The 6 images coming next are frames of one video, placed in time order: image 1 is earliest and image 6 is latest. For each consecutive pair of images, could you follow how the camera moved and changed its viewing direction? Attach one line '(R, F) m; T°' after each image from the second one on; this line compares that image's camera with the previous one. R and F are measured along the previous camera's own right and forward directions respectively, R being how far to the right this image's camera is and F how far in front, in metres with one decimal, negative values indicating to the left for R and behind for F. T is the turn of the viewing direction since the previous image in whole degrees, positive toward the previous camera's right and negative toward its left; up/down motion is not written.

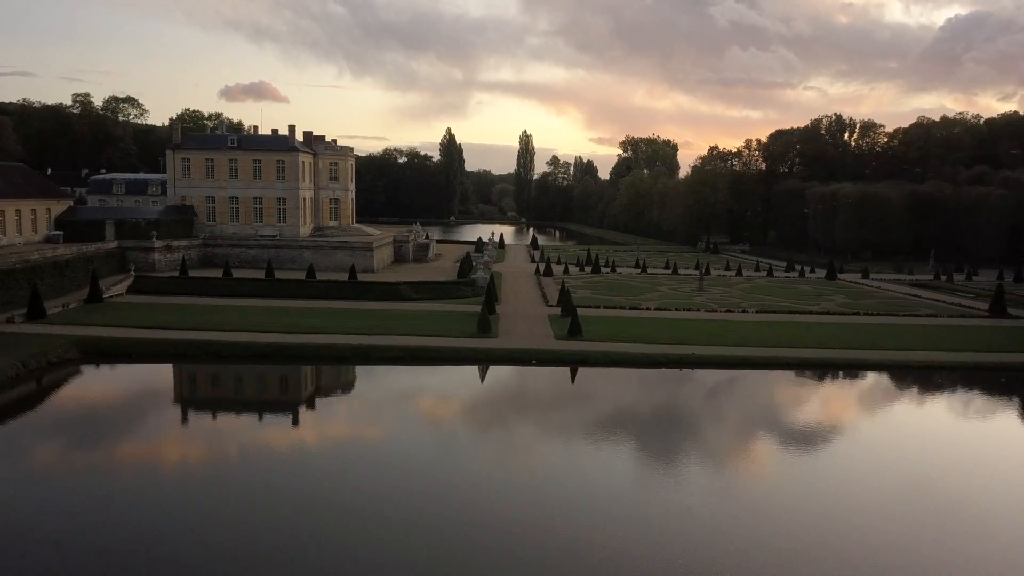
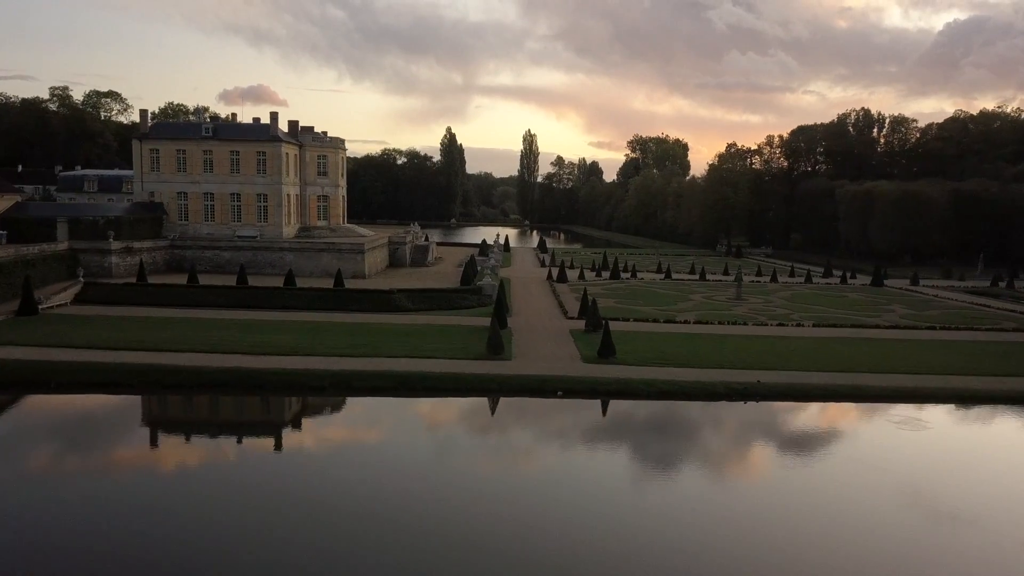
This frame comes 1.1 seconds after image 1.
(-0.5, +5.4) m; 0°
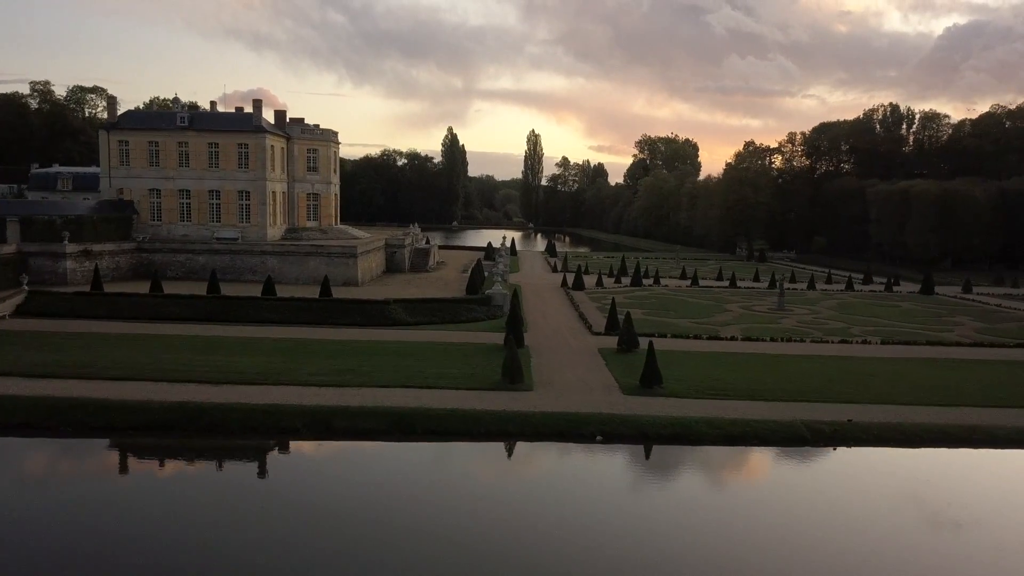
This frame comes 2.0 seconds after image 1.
(-0.5, +4.5) m; 0°
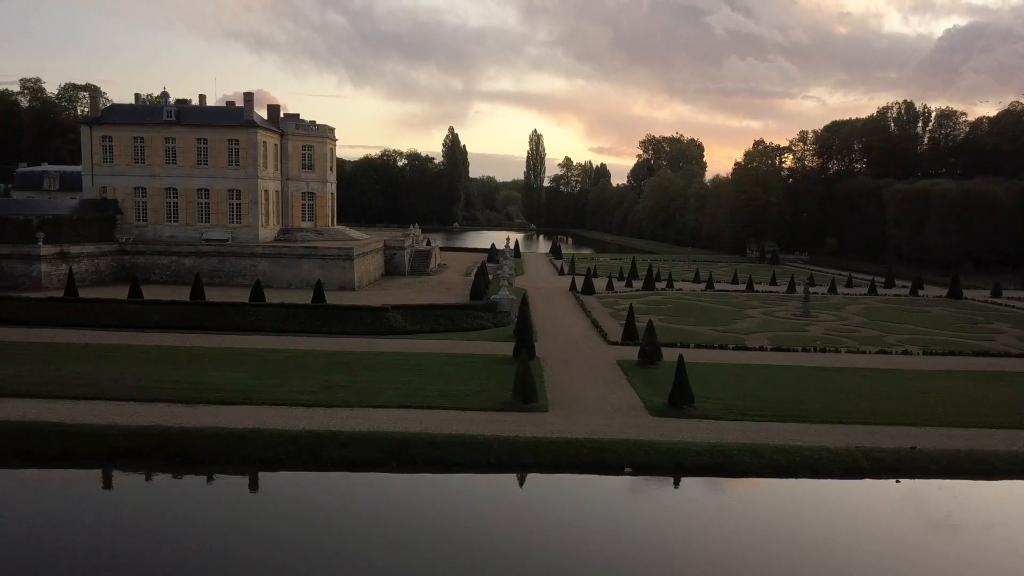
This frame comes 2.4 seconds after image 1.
(-0.2, +2.1) m; 0°
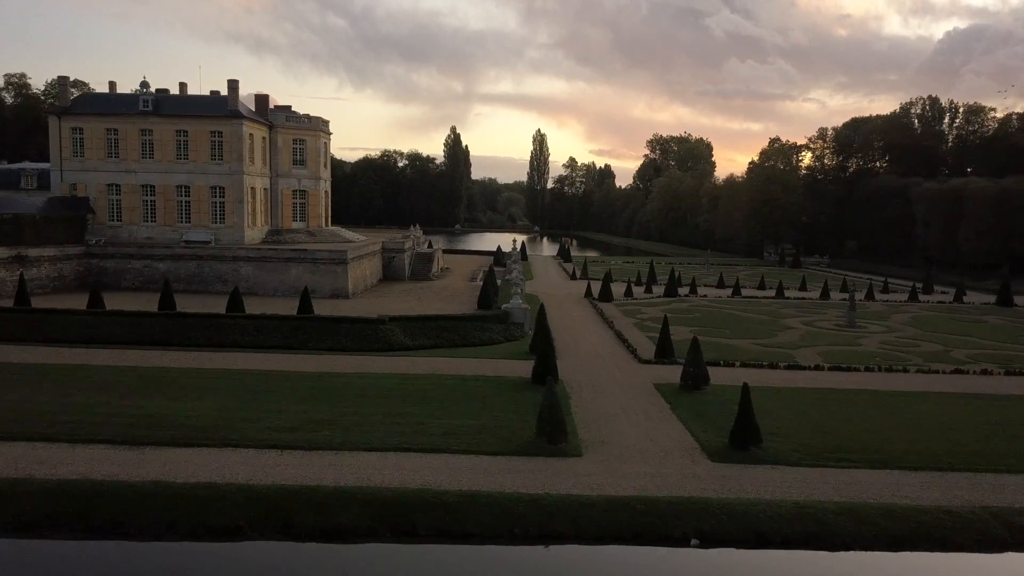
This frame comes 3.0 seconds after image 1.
(-0.4, +3.2) m; 0°
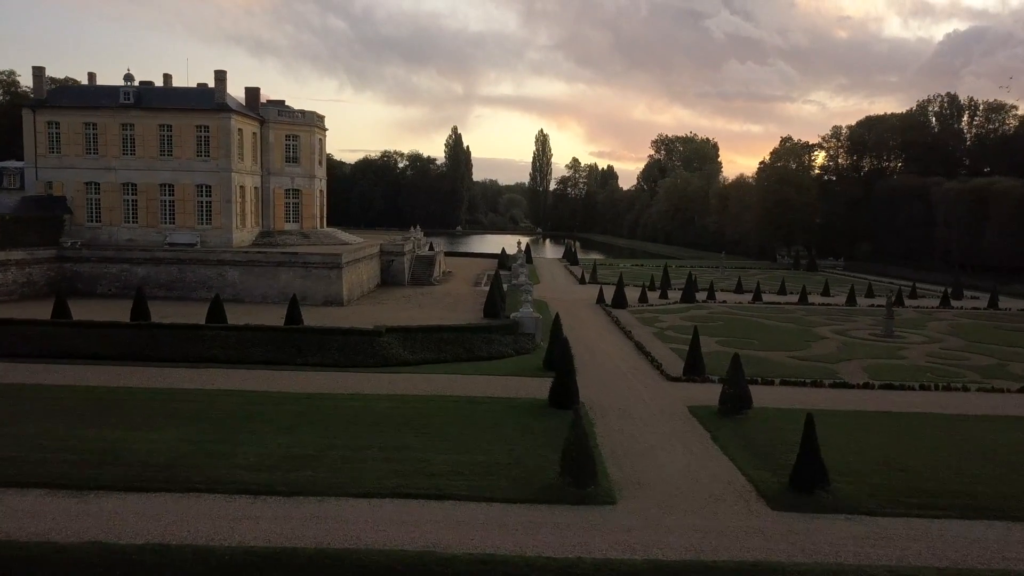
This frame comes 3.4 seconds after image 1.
(-0.2, +2.2) m; 0°
